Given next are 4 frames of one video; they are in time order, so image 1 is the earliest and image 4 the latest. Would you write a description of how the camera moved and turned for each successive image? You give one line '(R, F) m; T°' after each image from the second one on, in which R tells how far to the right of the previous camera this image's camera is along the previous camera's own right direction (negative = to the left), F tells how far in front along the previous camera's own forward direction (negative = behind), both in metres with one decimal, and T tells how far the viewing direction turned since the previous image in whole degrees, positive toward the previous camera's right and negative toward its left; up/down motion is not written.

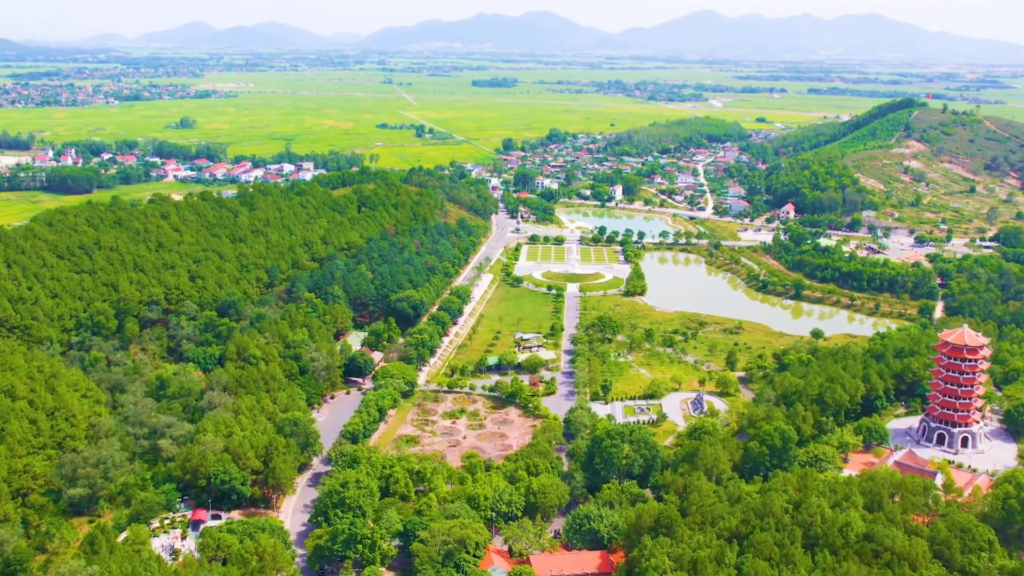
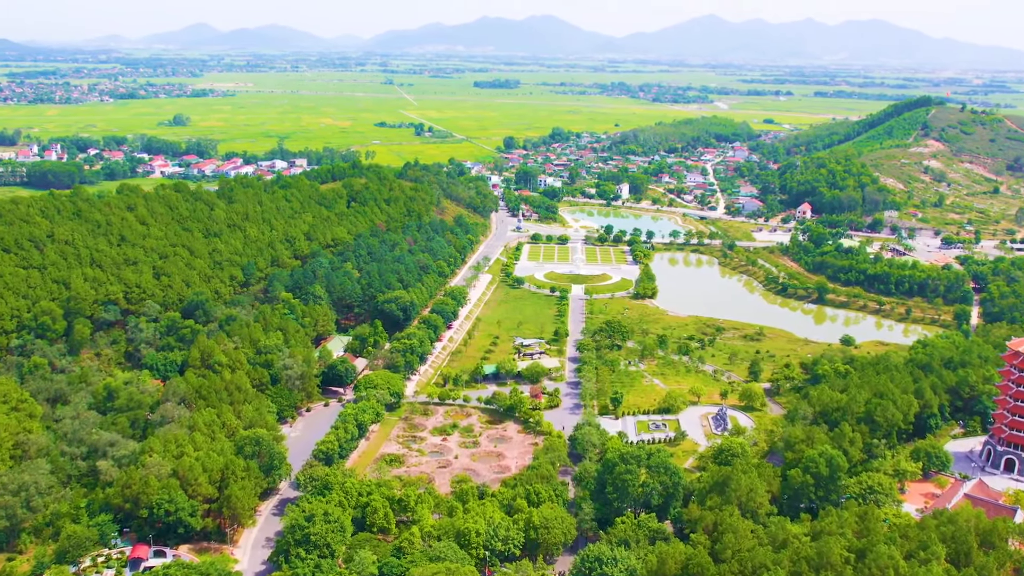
(+0.1, +4.4) m; 0°
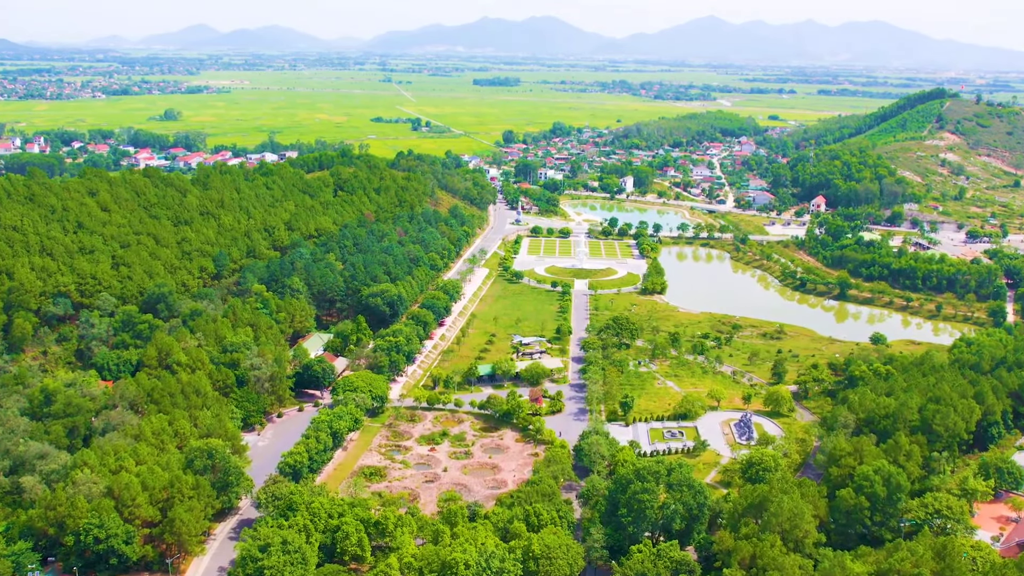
(+0.1, +4.0) m; 0°
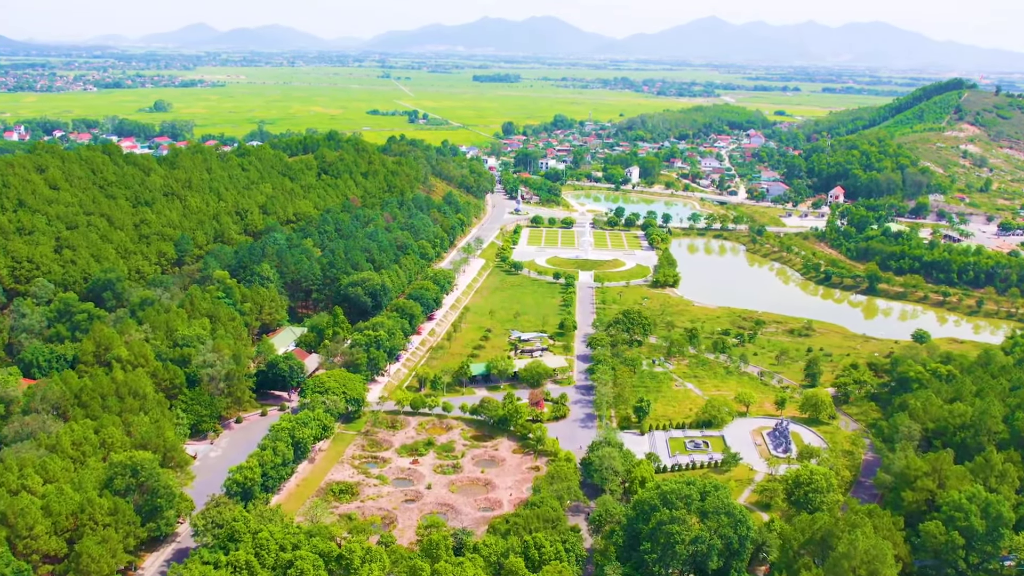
(+0.1, +4.4) m; 0°
